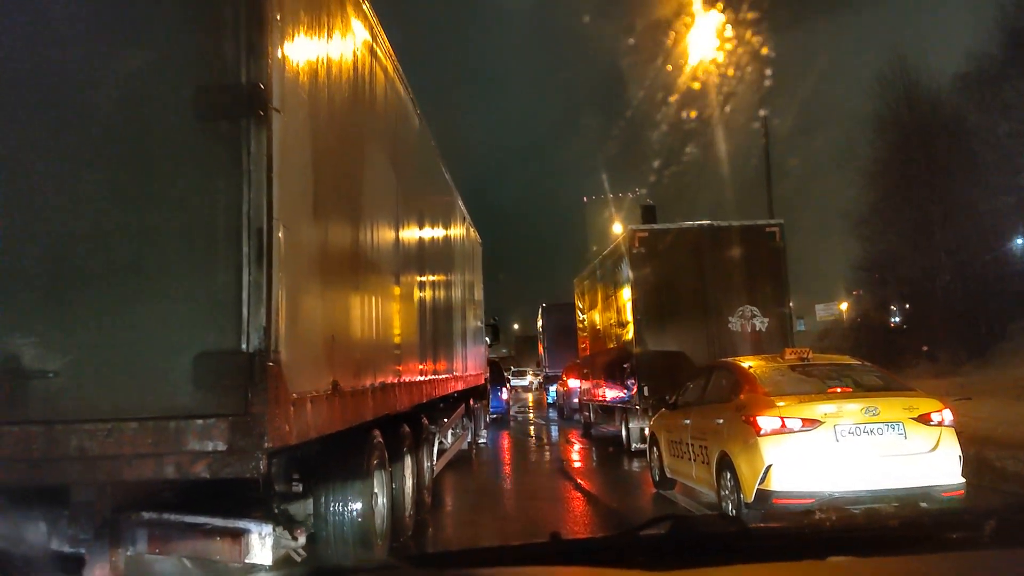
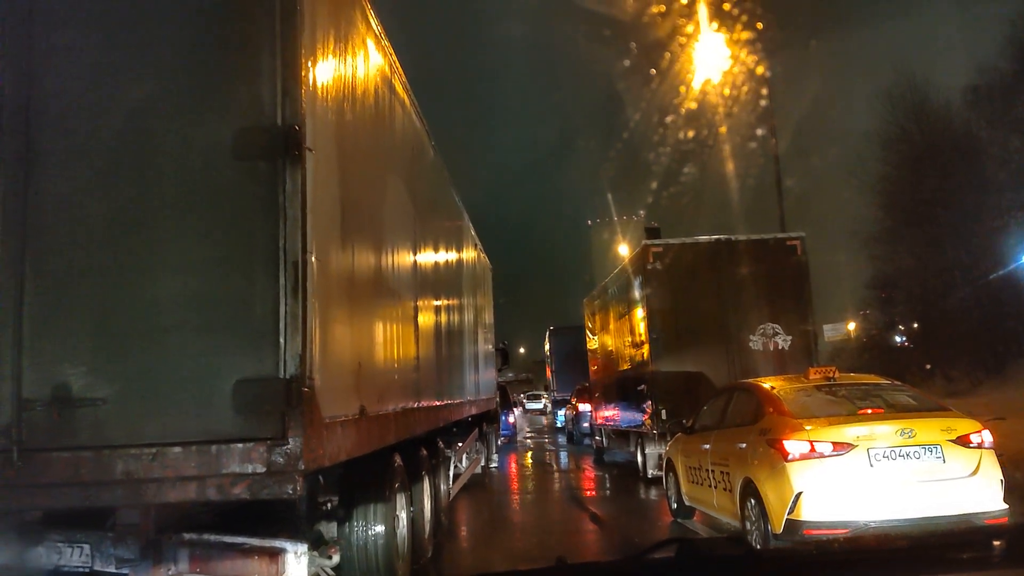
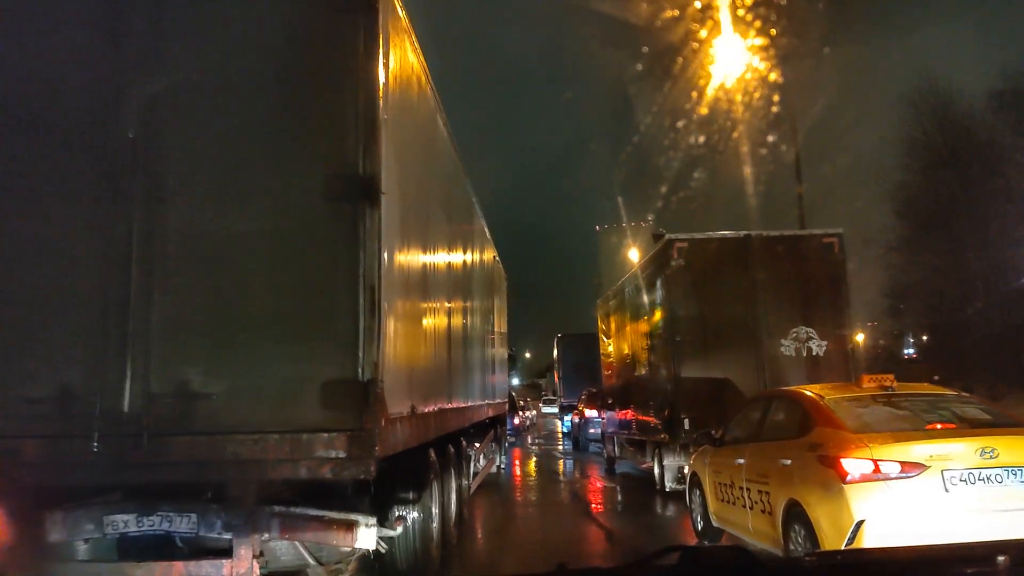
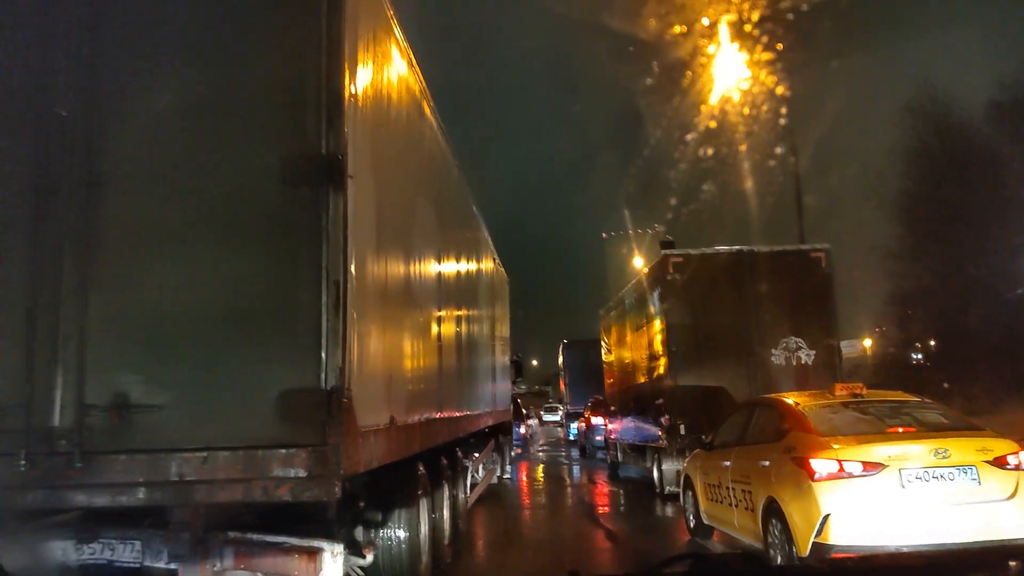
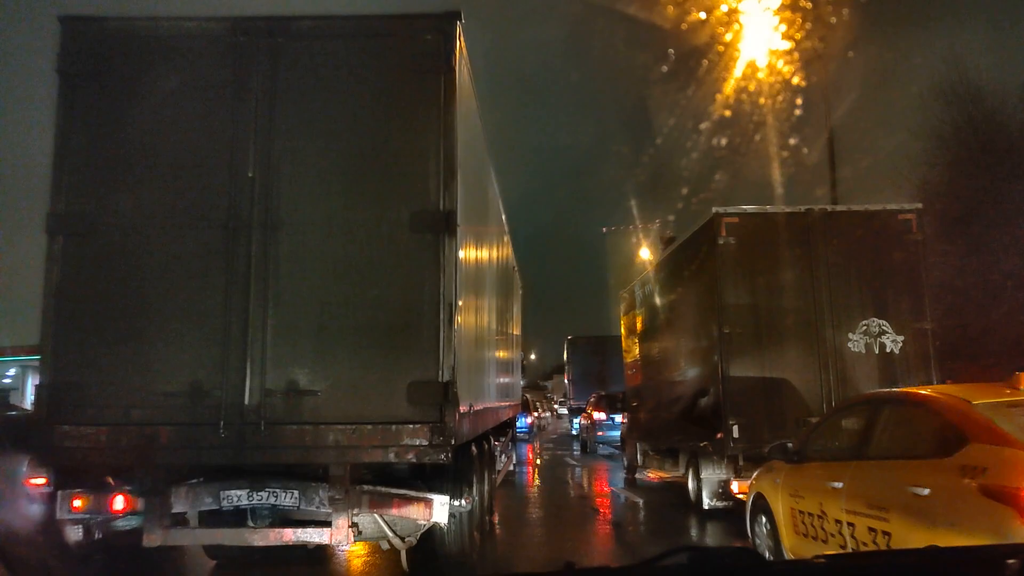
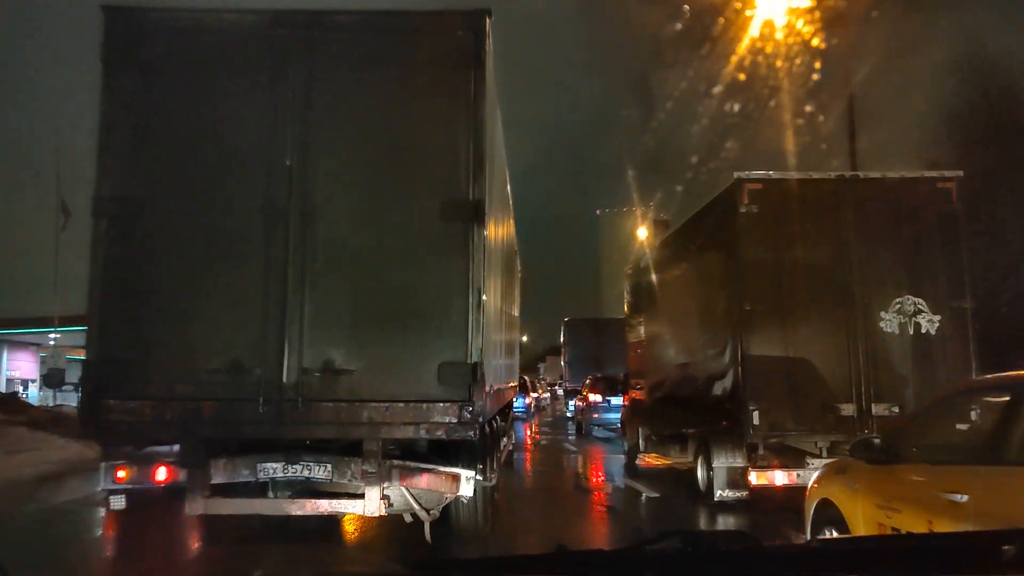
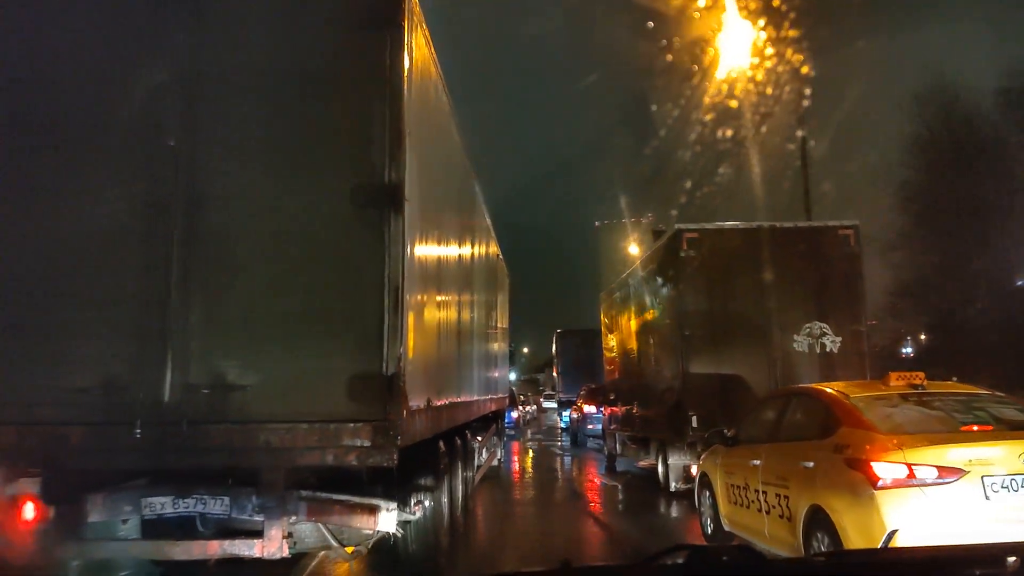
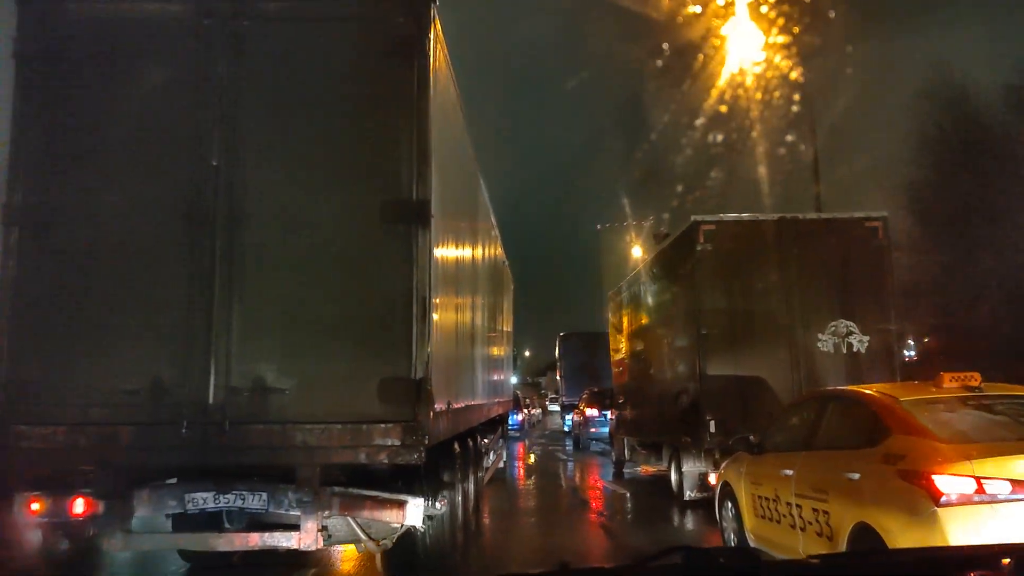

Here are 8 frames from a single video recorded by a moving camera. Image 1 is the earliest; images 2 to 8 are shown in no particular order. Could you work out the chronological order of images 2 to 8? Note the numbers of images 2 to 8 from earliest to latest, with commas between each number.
2, 4, 3, 7, 8, 5, 6
